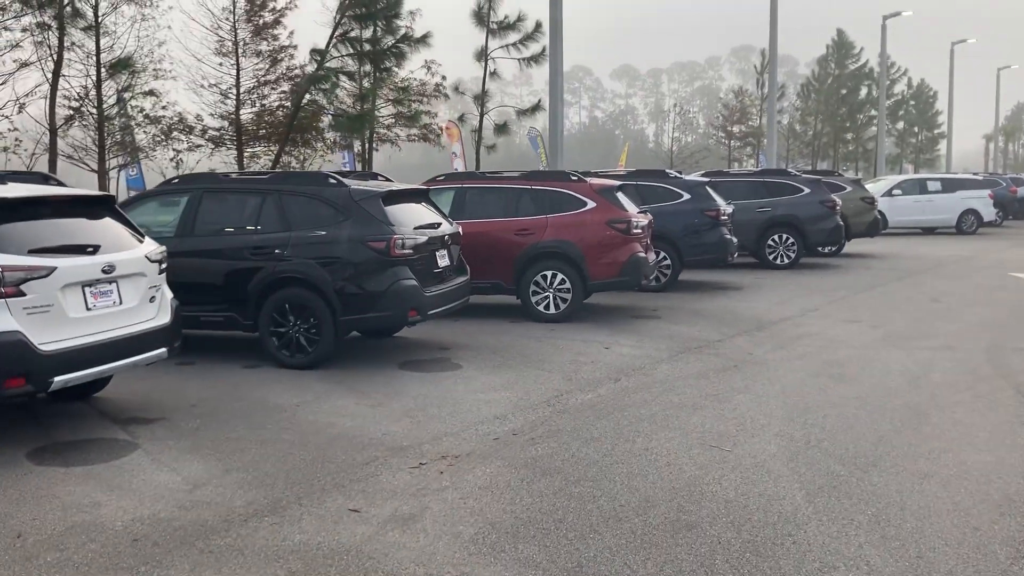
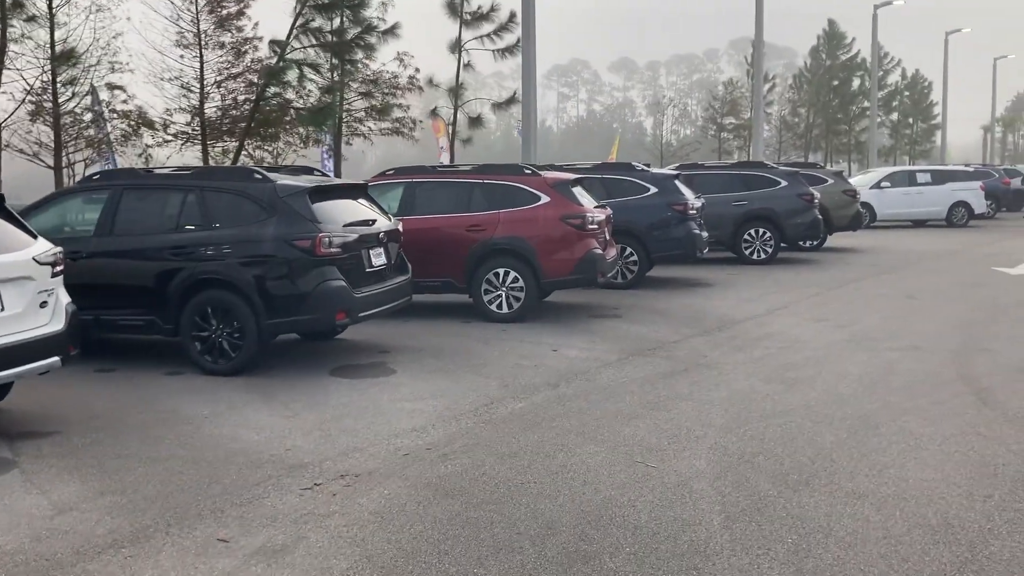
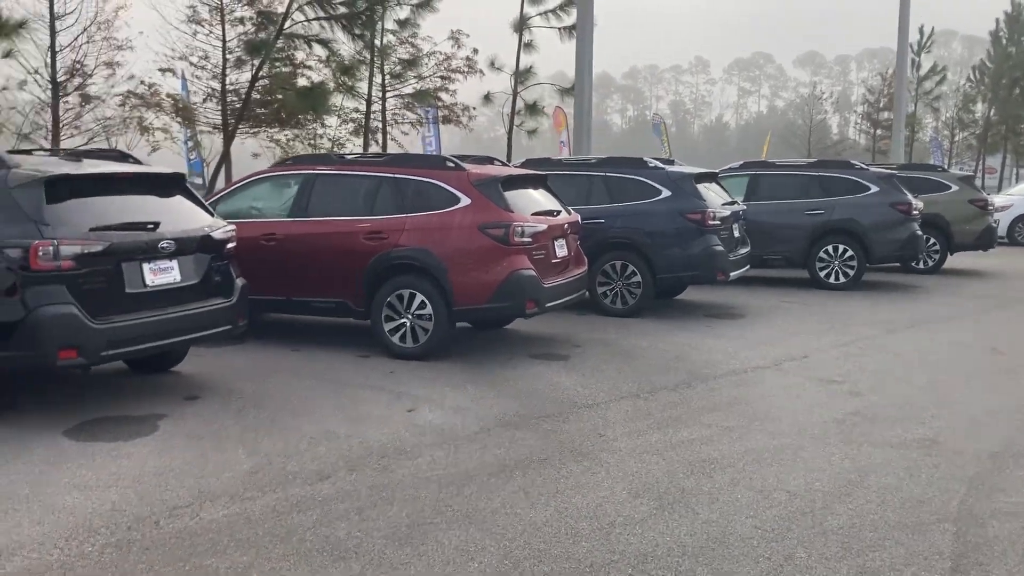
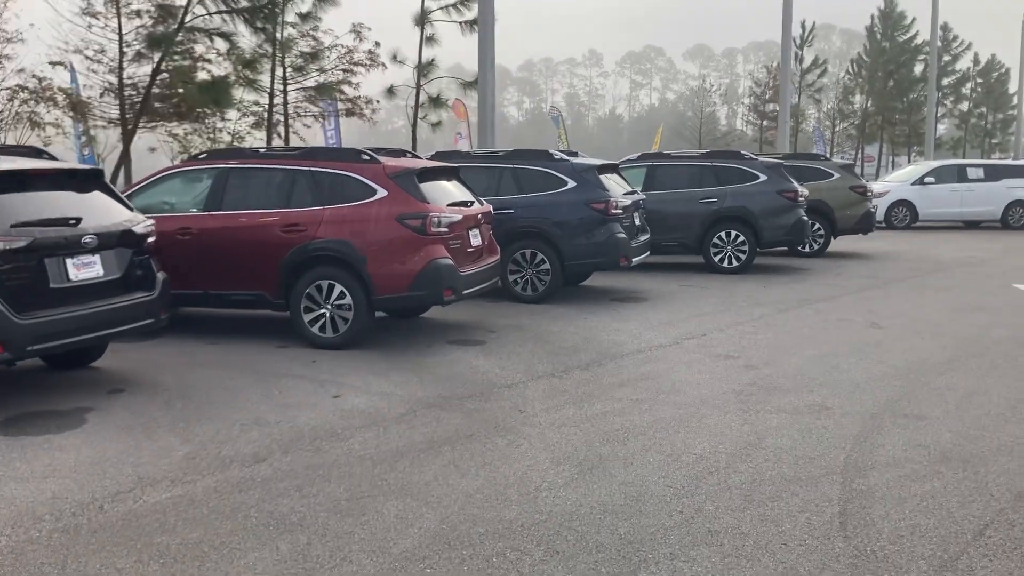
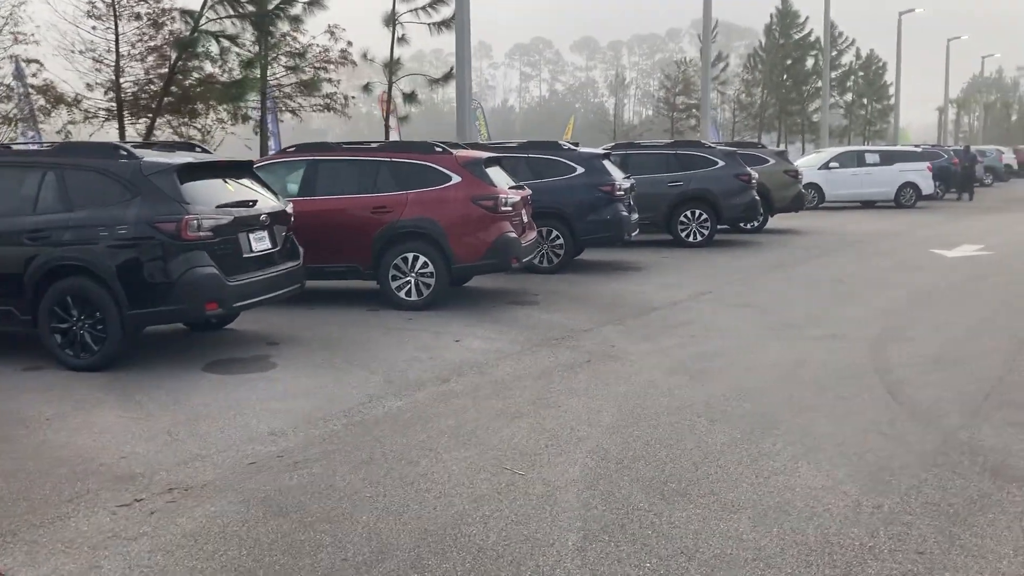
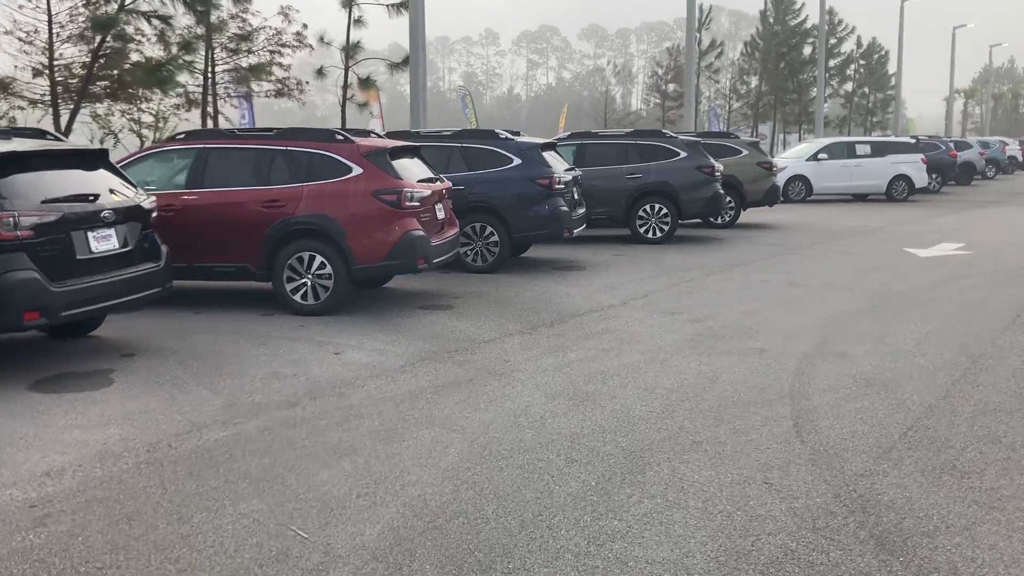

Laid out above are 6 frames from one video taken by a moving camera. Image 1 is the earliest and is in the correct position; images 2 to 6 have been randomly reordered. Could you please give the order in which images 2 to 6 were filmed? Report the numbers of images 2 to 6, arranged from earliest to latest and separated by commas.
2, 5, 6, 4, 3
